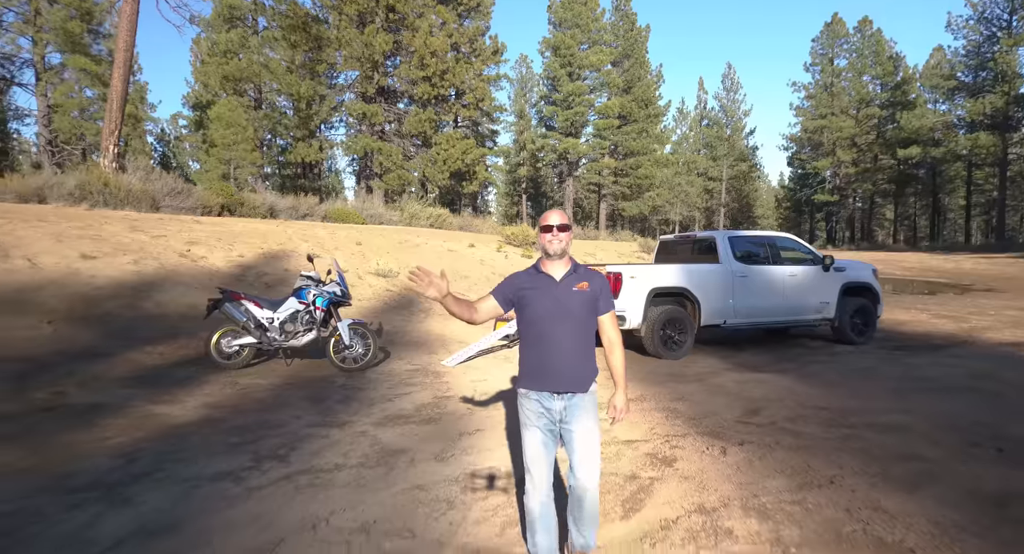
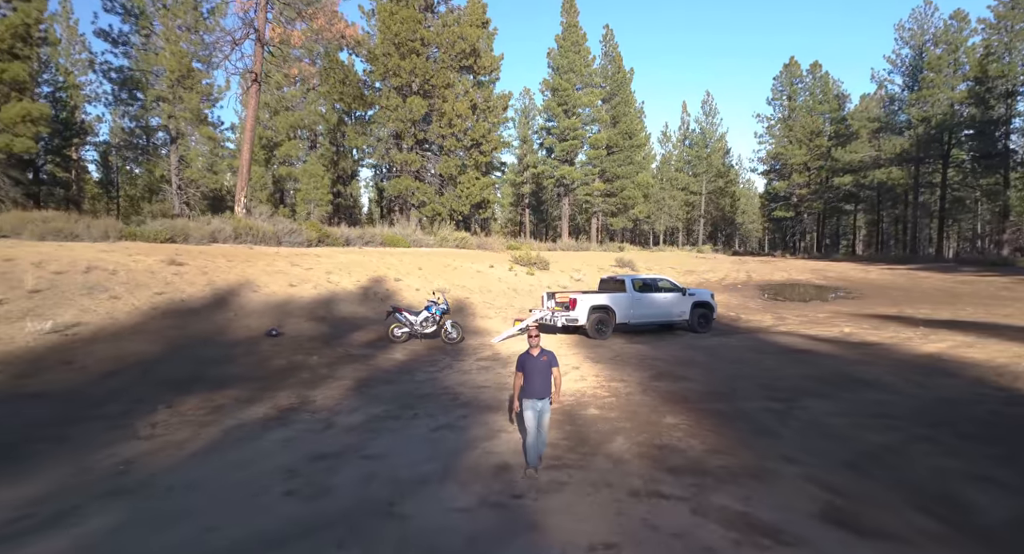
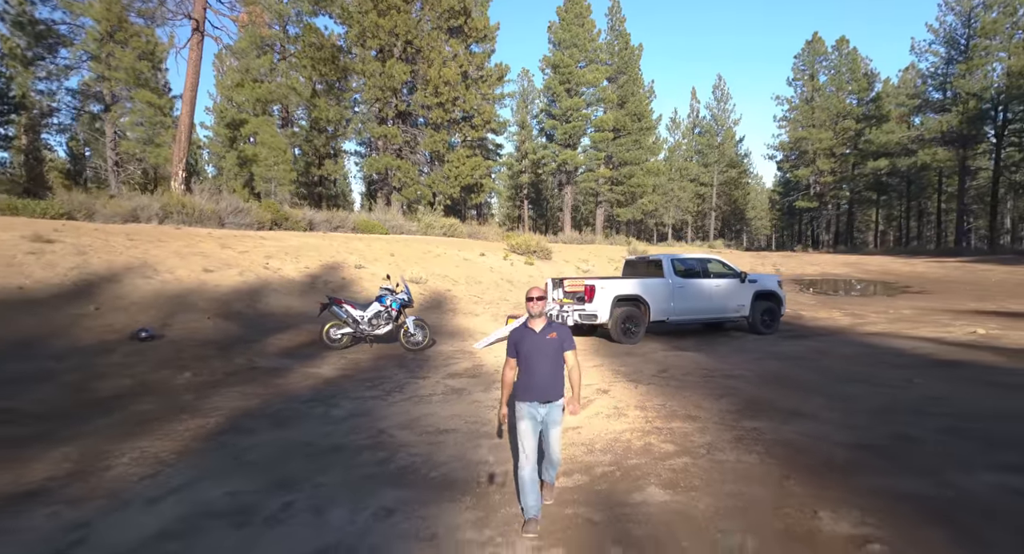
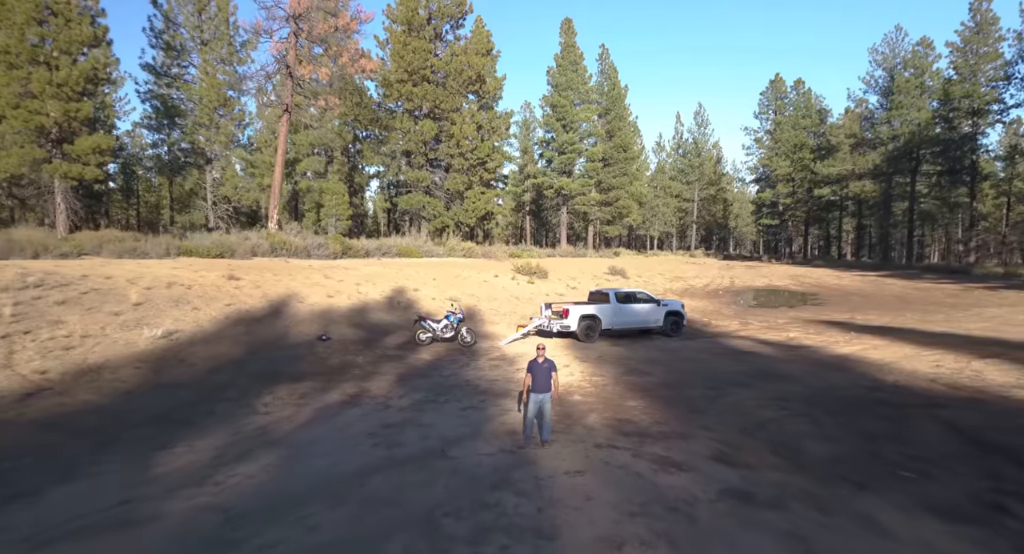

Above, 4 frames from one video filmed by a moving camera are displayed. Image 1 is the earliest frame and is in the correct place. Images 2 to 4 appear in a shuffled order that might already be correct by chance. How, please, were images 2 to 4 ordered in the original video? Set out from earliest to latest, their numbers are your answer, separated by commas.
3, 2, 4
